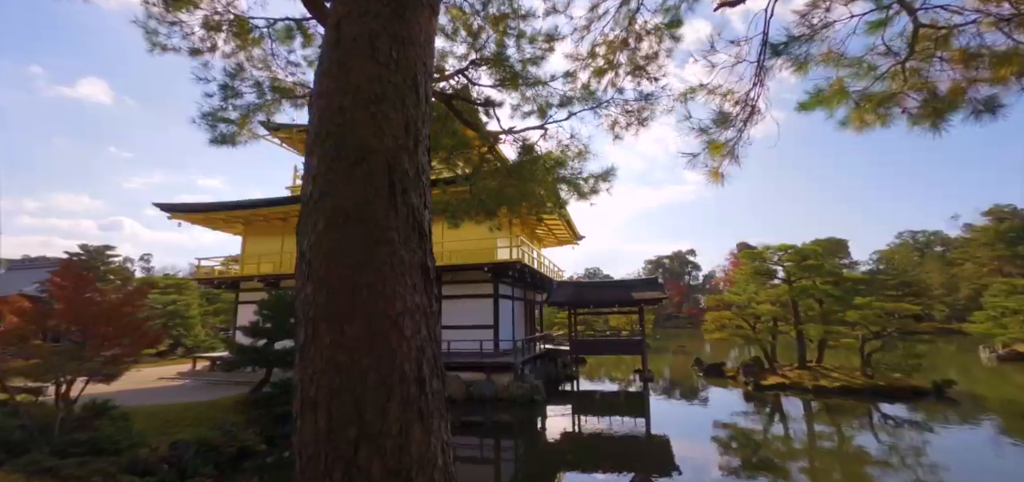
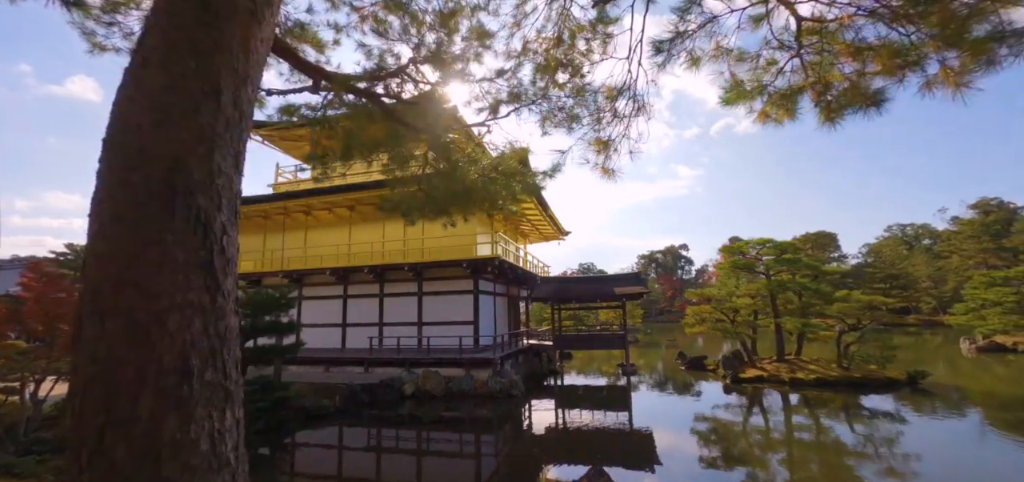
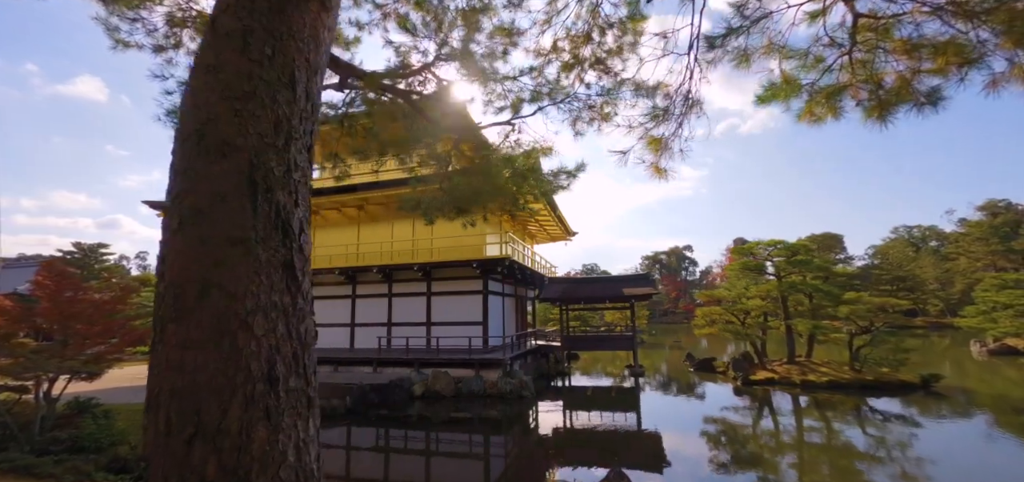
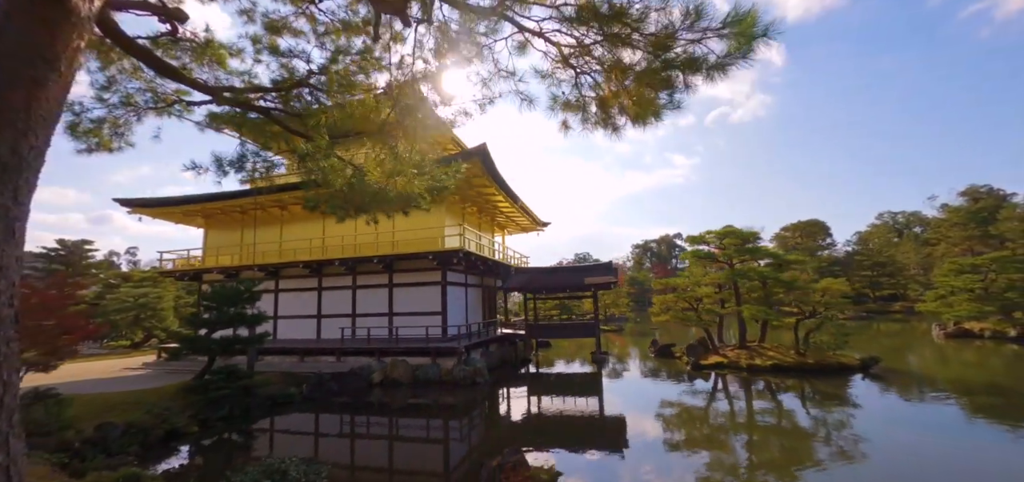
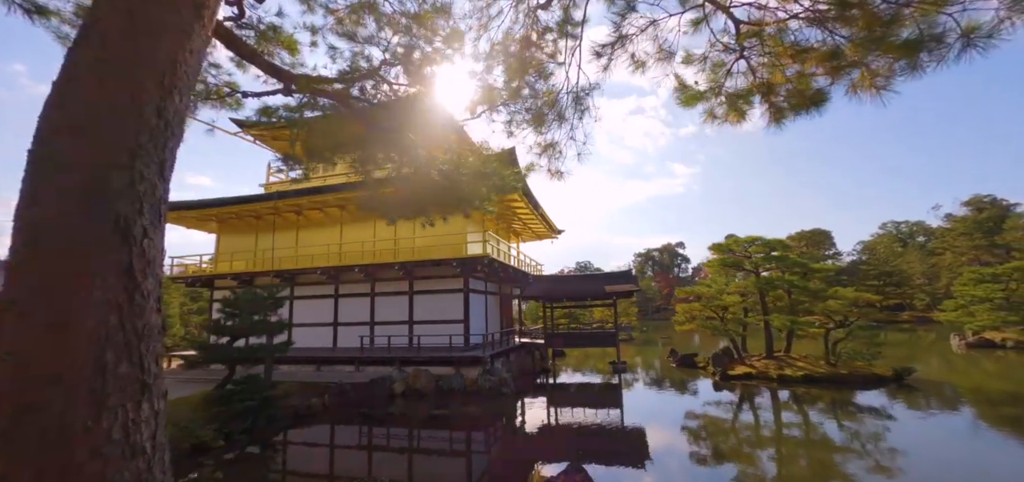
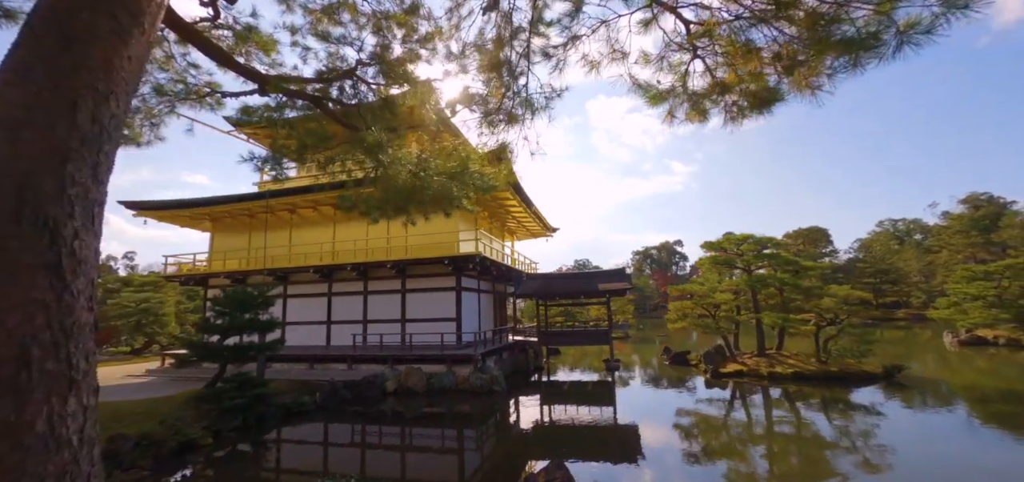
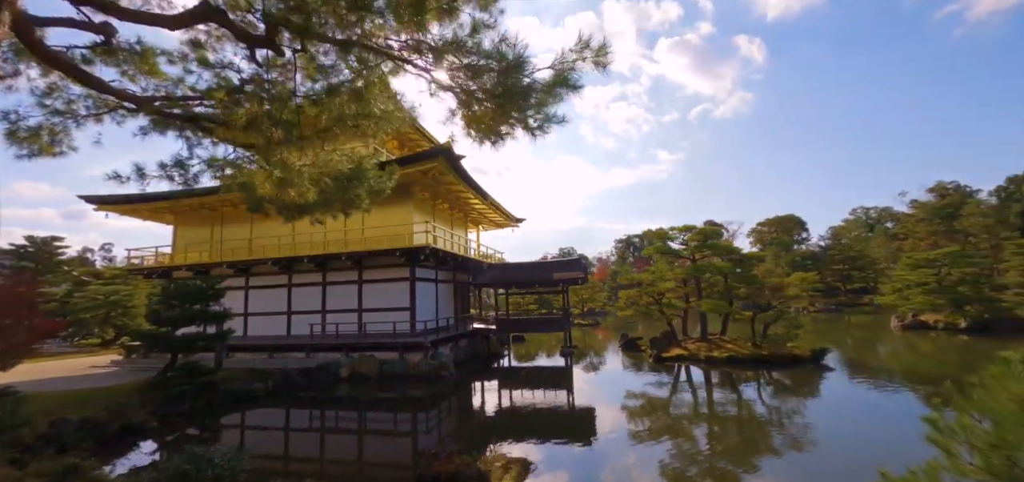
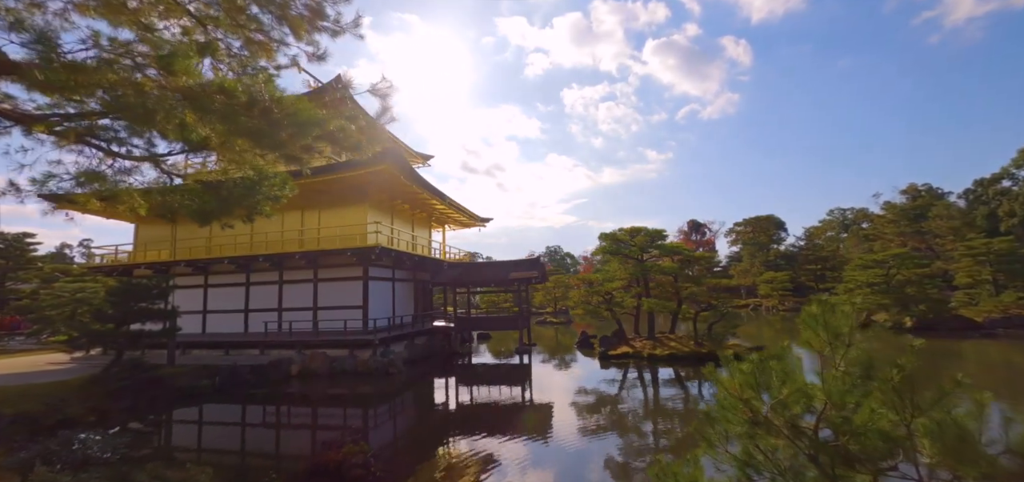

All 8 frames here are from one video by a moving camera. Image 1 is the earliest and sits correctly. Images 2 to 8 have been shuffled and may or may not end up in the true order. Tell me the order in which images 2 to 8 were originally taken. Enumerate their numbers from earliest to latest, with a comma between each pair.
3, 2, 5, 6, 4, 7, 8
